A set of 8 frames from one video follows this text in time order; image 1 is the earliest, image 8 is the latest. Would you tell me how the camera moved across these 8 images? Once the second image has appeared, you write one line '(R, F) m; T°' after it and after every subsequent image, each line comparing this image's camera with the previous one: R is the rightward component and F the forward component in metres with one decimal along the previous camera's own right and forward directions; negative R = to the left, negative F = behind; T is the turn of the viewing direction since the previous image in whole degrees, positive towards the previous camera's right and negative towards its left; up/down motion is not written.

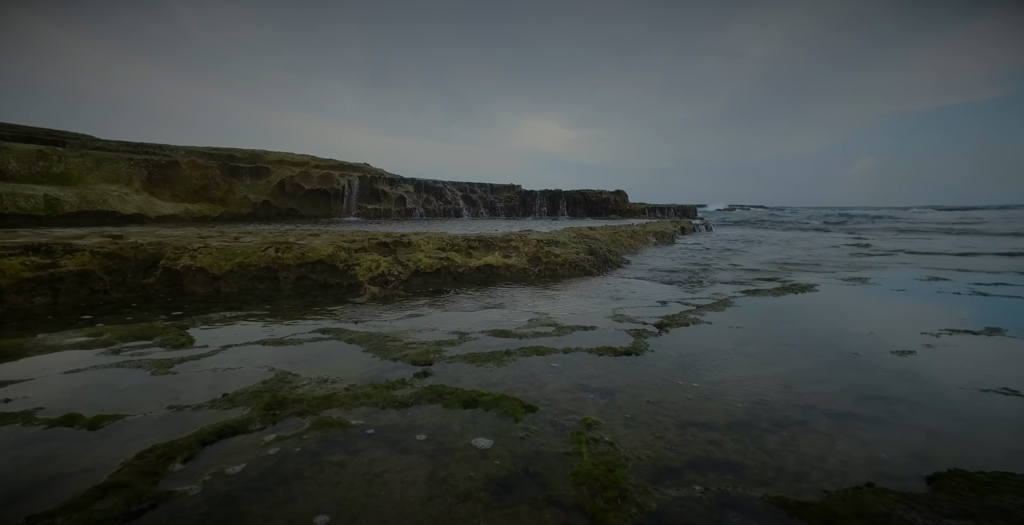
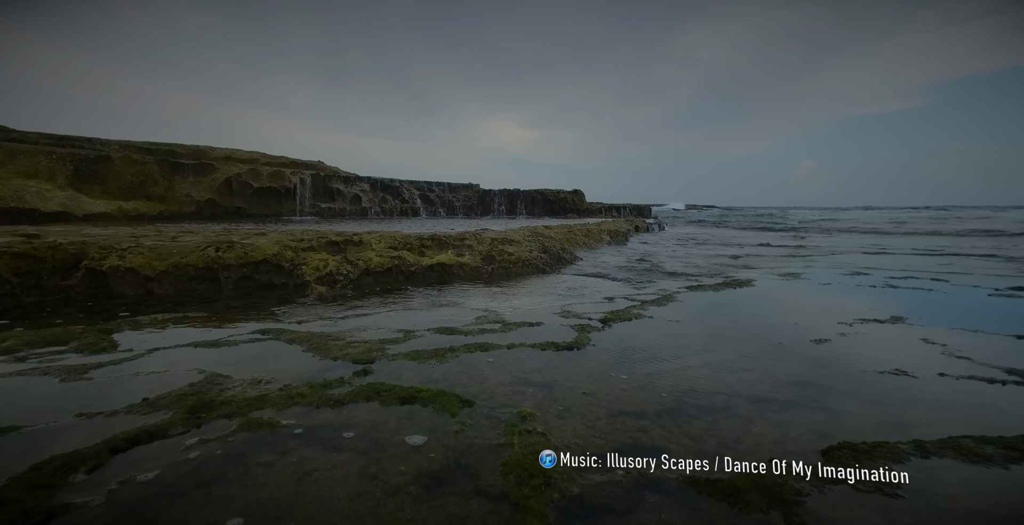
(+0.3, -0.1) m; +5°
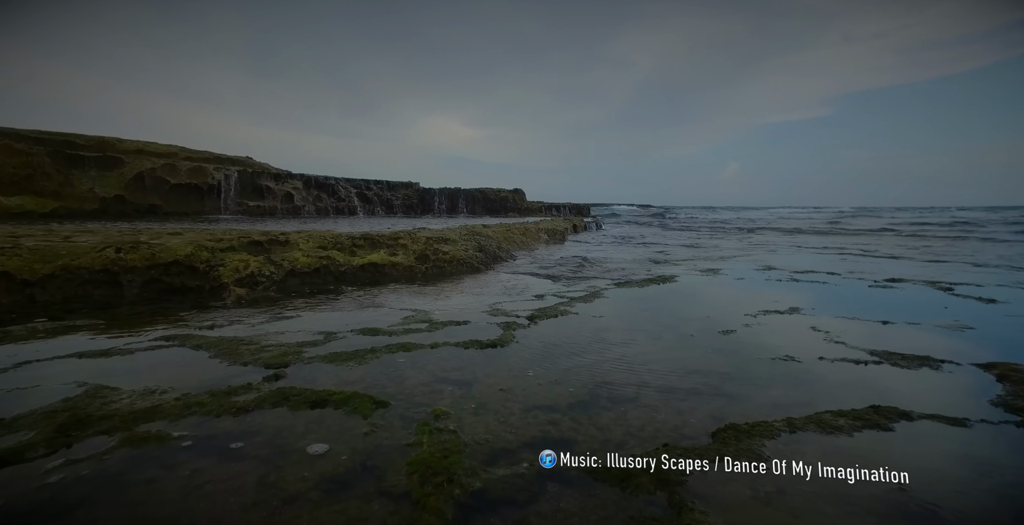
(+0.3, -0.1) m; +7°
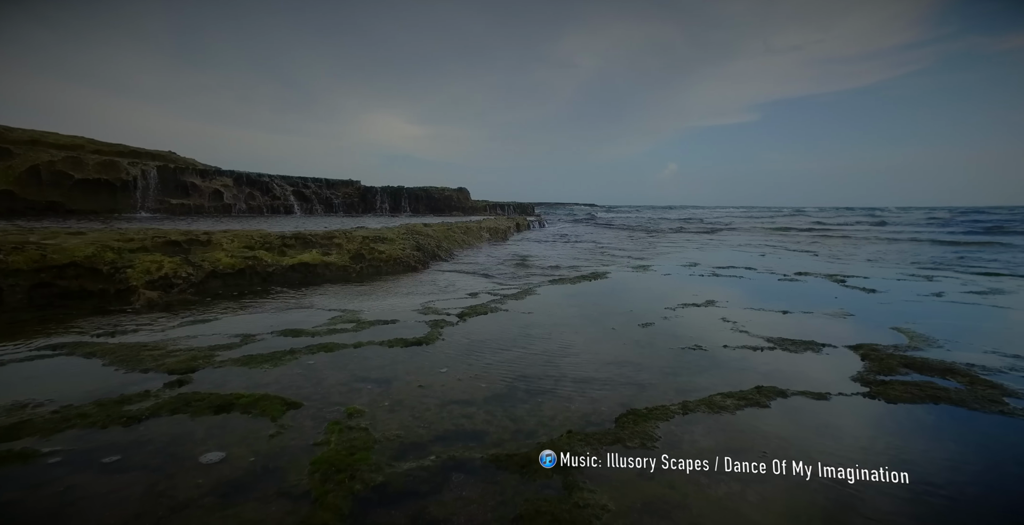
(+0.3, -0.1) m; +7°
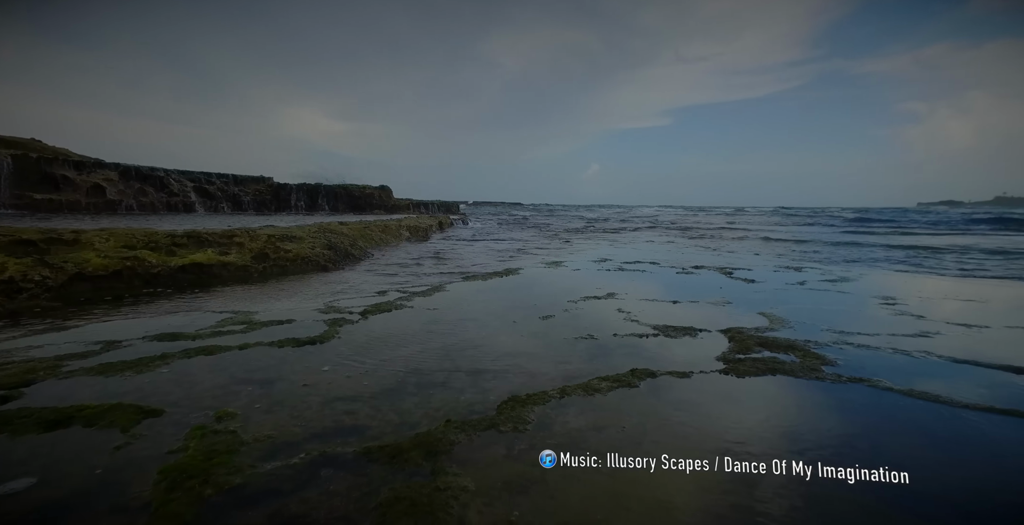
(+0.4, -0.1) m; +9°
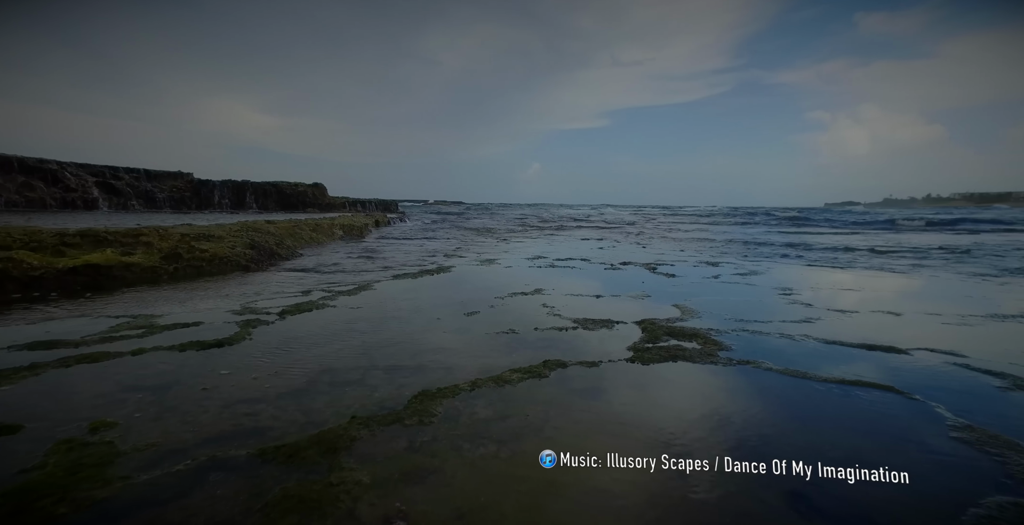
(+0.3, -0.1) m; +7°
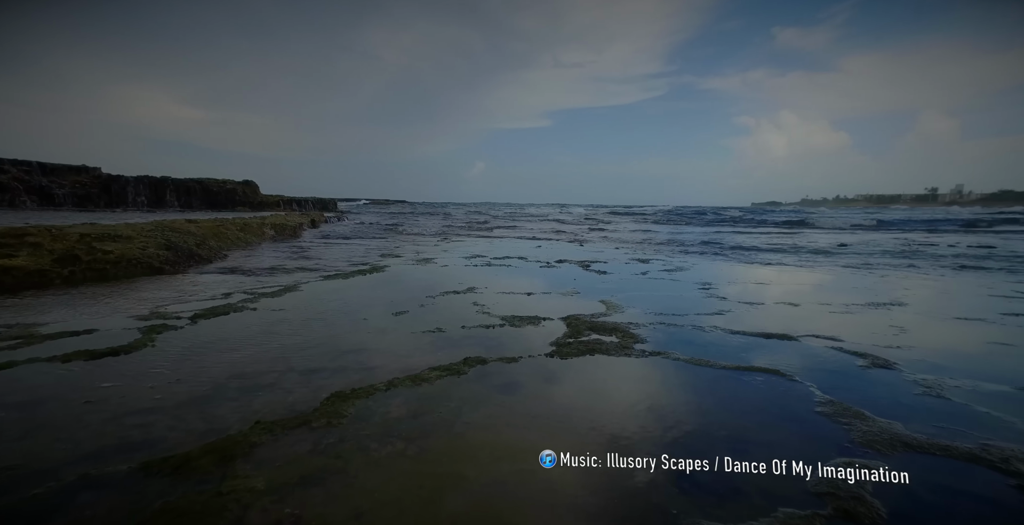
(+0.3, -0.1) m; +7°
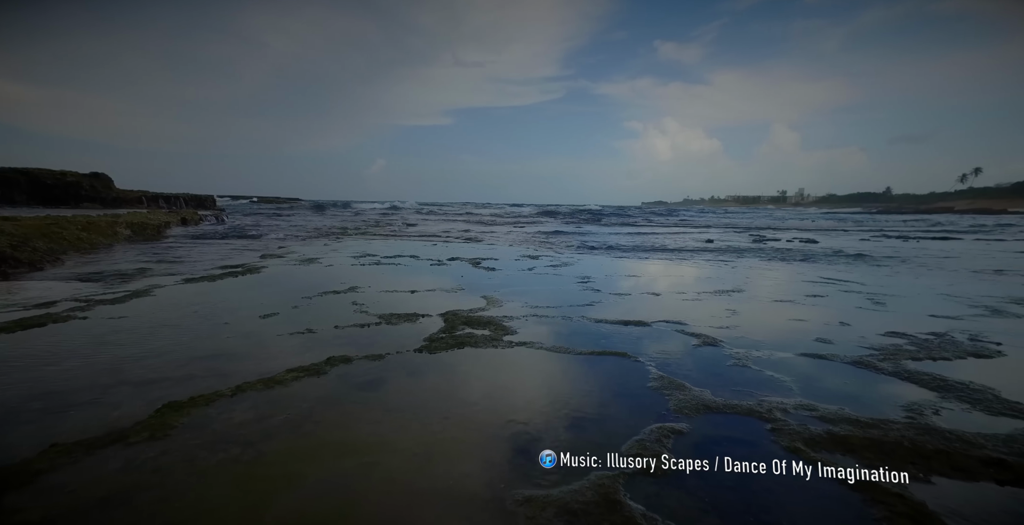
(+0.4, -0.1) m; +12°
